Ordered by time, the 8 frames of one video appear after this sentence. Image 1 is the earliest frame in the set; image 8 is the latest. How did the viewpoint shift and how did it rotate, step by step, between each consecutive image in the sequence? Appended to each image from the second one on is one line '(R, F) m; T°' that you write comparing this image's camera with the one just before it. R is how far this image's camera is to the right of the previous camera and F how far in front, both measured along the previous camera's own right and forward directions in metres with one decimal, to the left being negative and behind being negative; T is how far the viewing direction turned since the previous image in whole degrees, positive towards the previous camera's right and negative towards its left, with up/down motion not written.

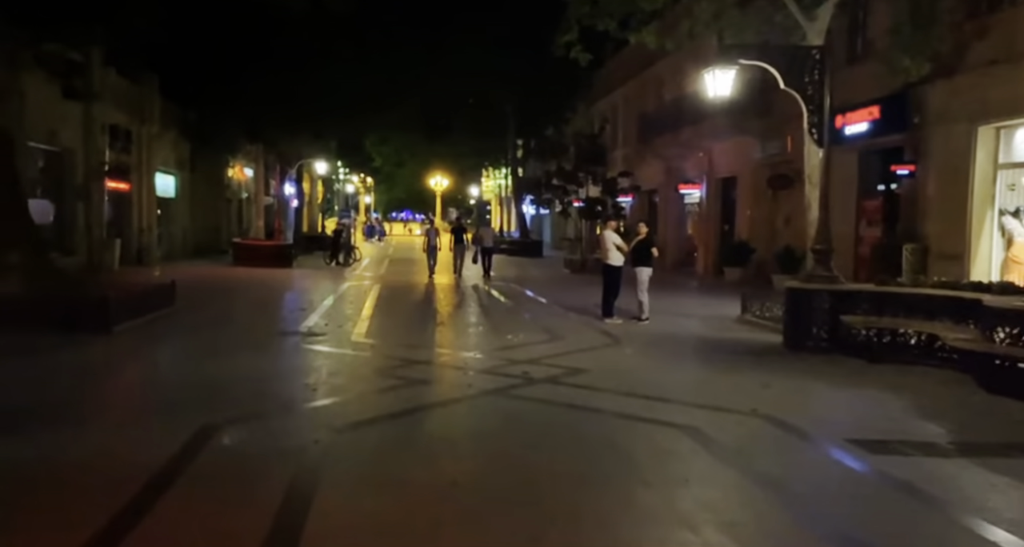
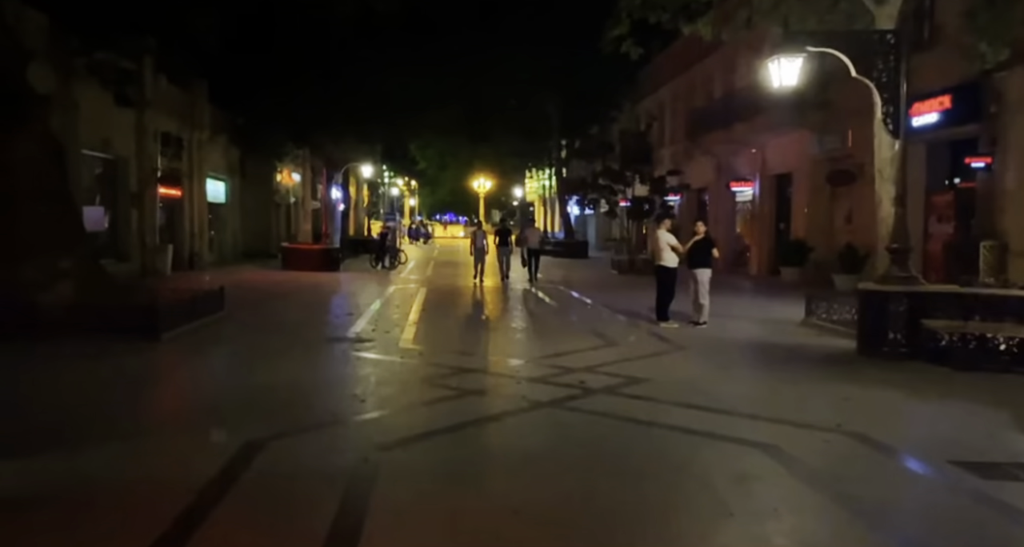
(-0.1, +0.4) m; -3°
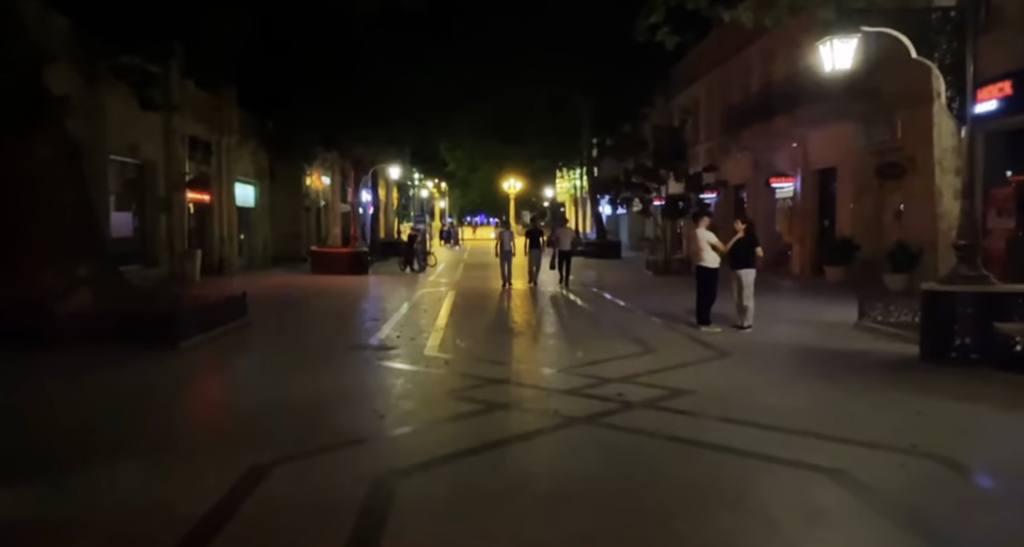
(0.0, +0.6) m; -2°
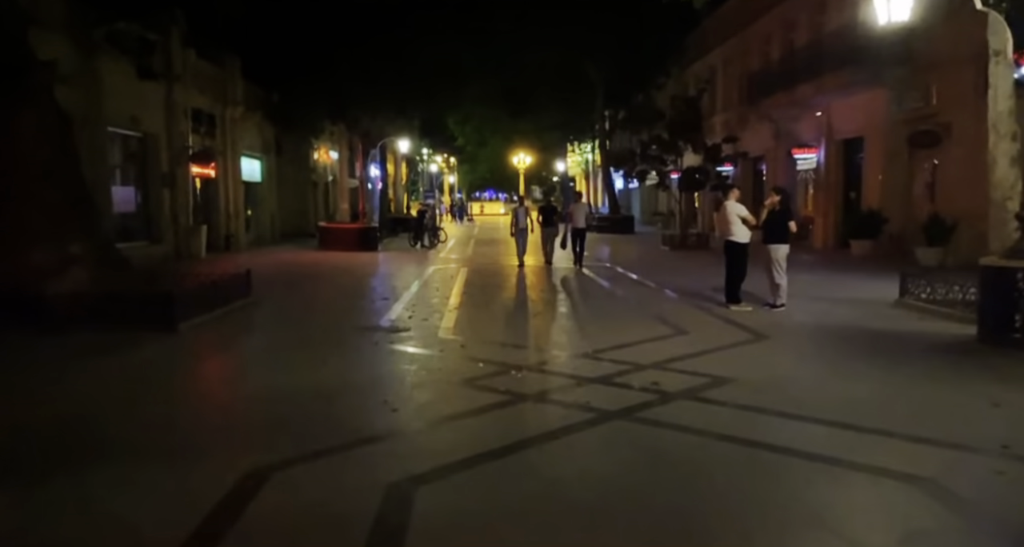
(-0.1, +0.7) m; -1°
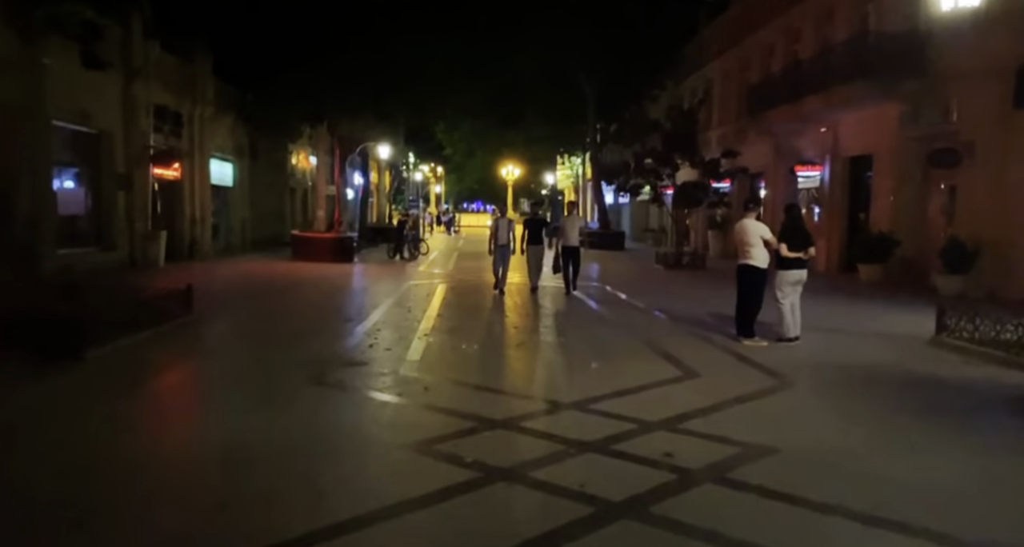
(+0.1, +1.6) m; +1°
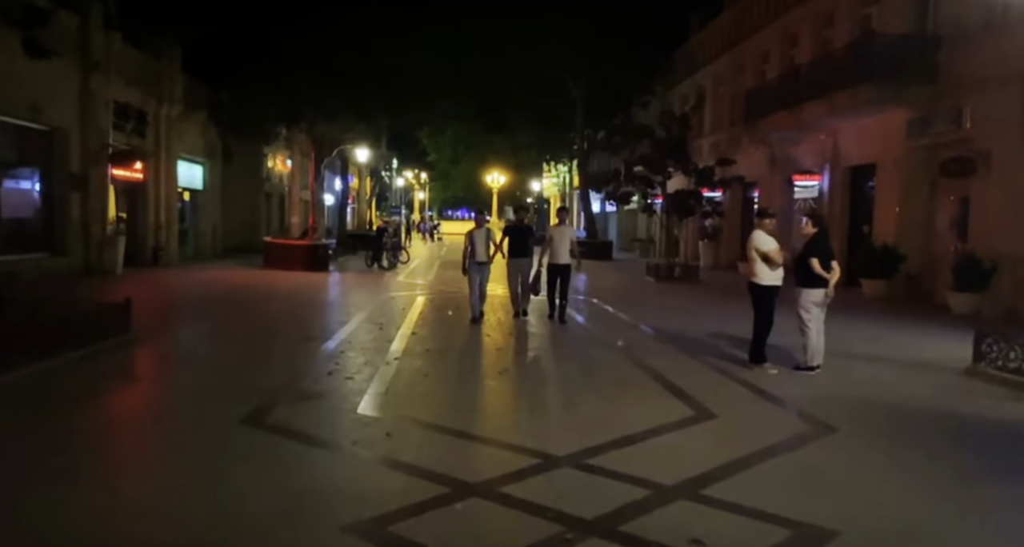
(0.0, +1.3) m; +1°
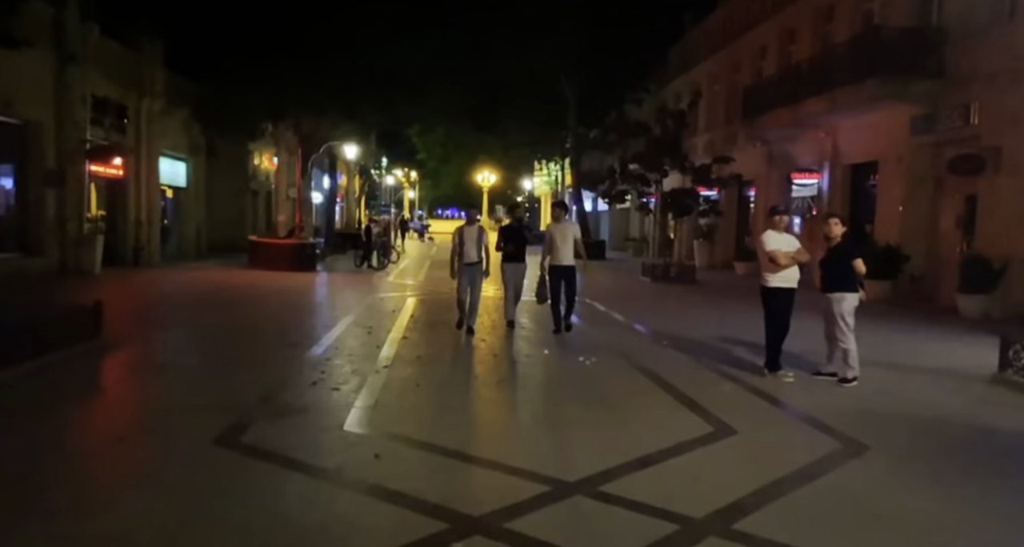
(-0.1, +0.6) m; +1°
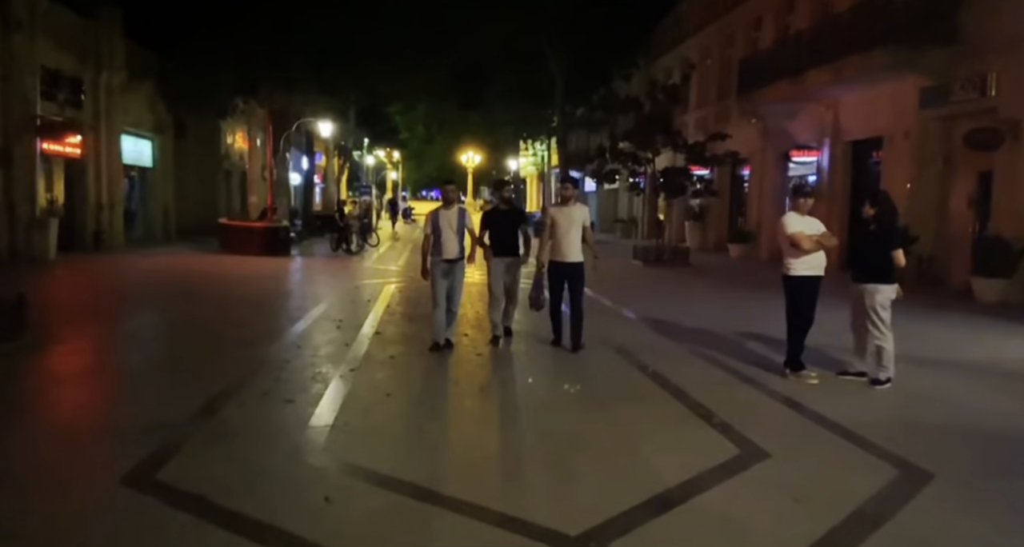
(0.0, +1.2) m; +1°
